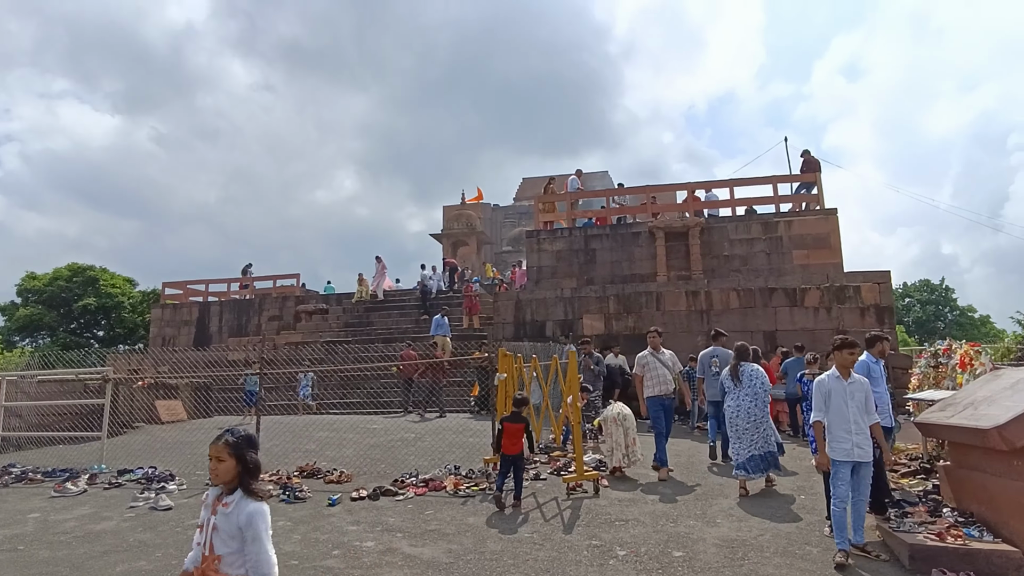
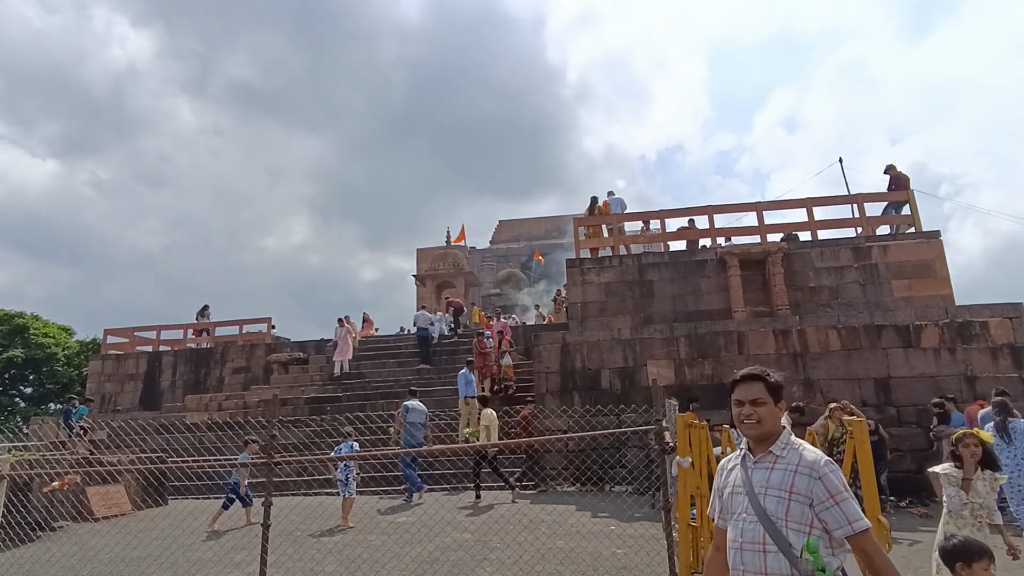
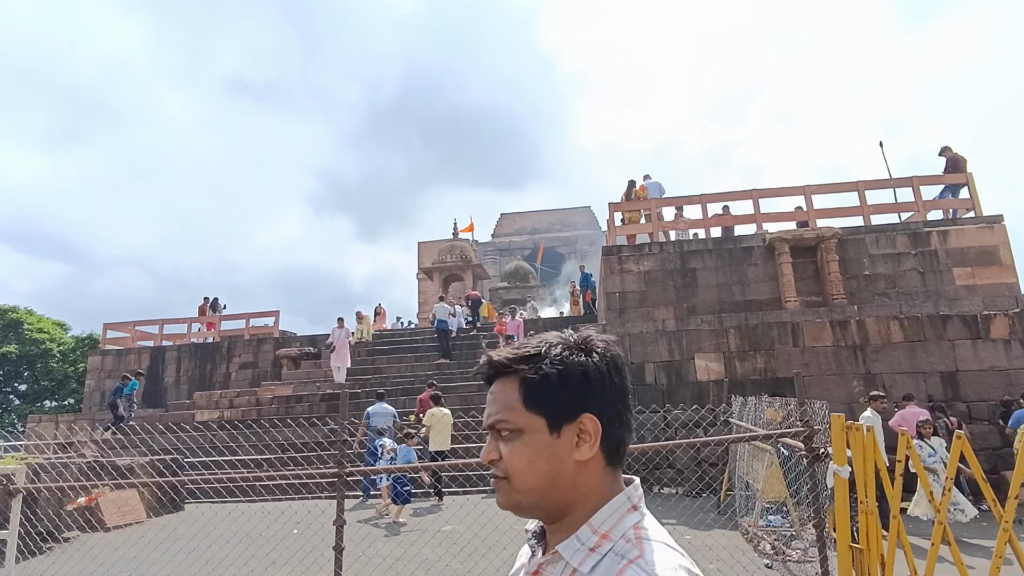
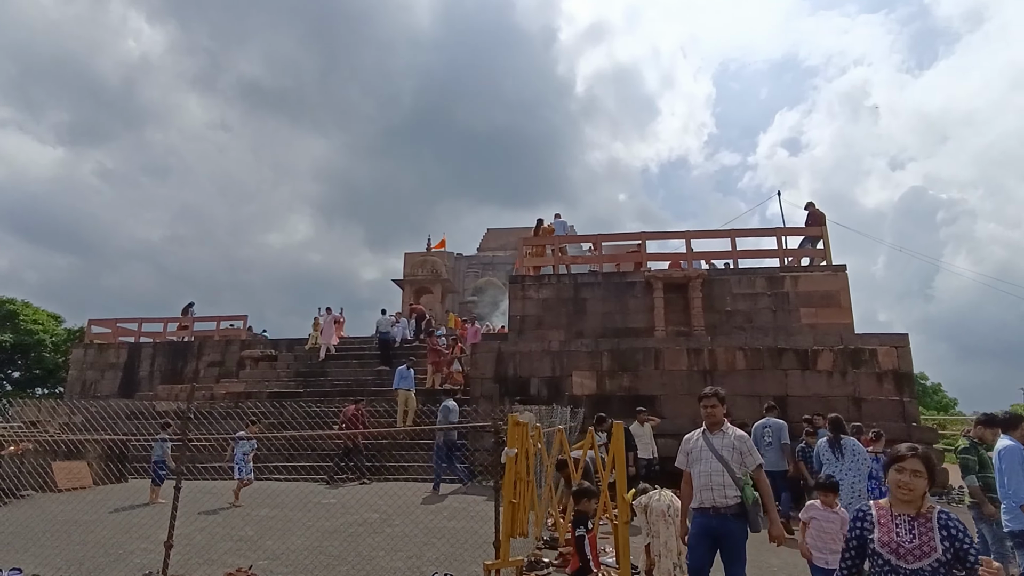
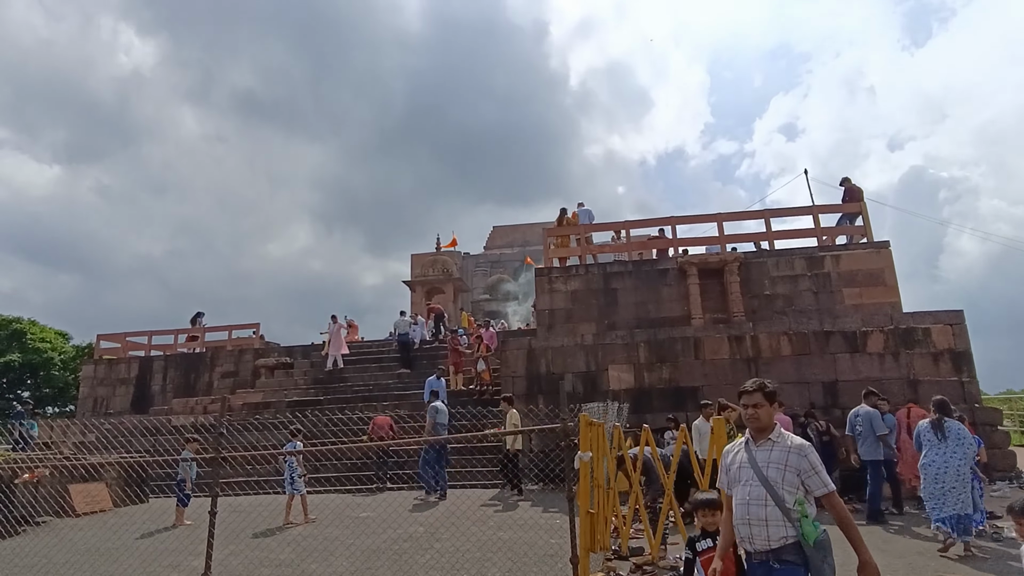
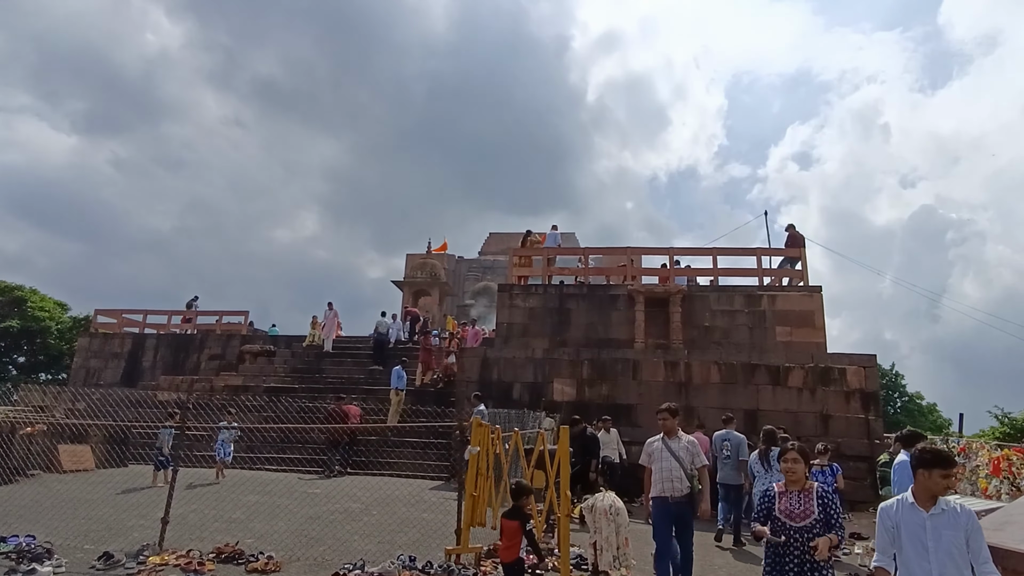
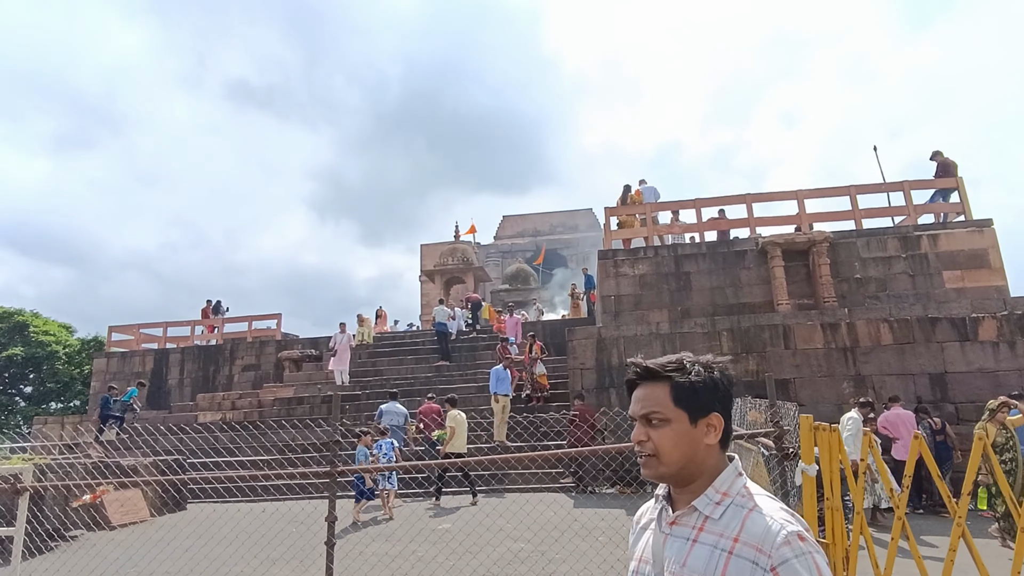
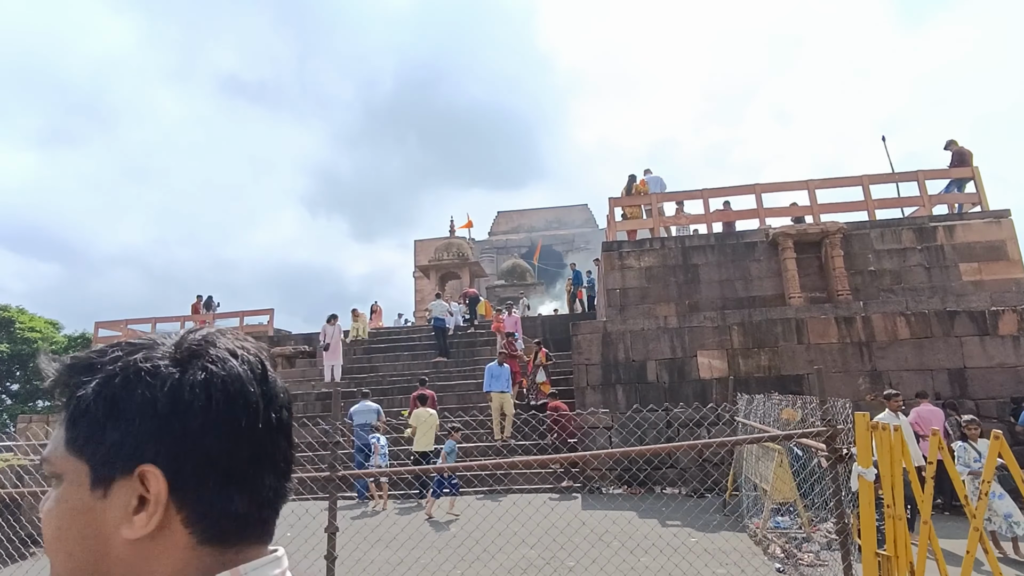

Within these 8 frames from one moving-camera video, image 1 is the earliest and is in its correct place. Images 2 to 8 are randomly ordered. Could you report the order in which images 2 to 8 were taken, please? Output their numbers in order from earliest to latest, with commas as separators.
6, 4, 5, 2, 7, 3, 8
